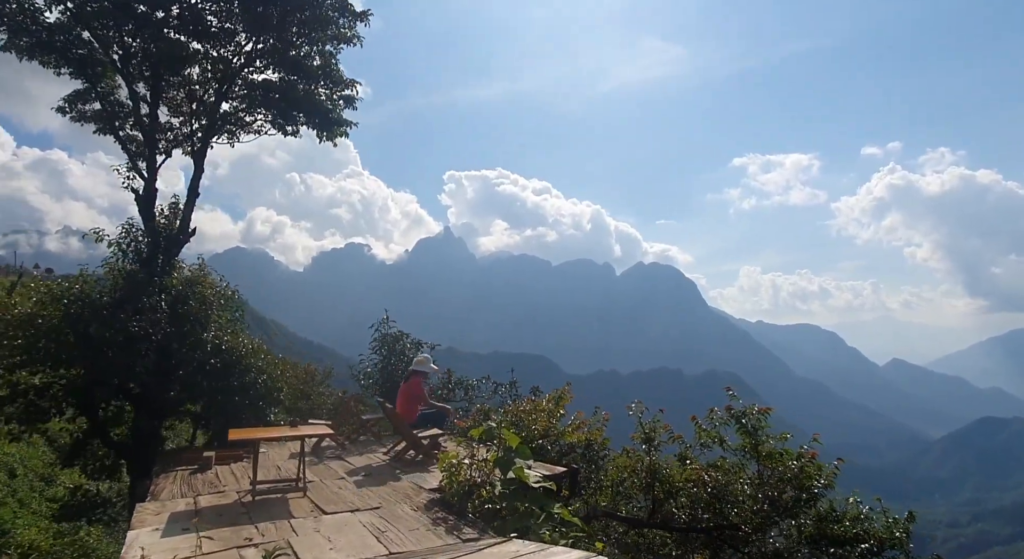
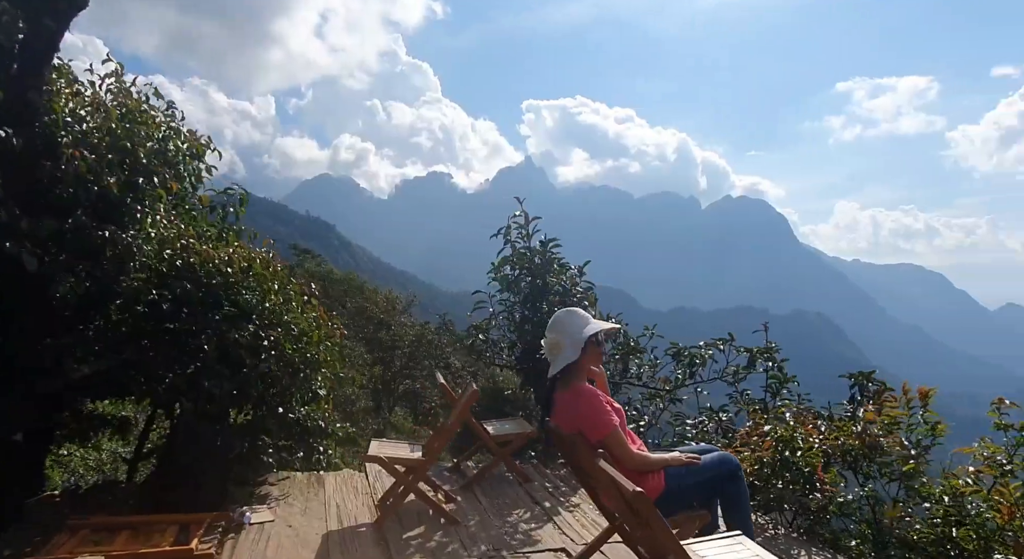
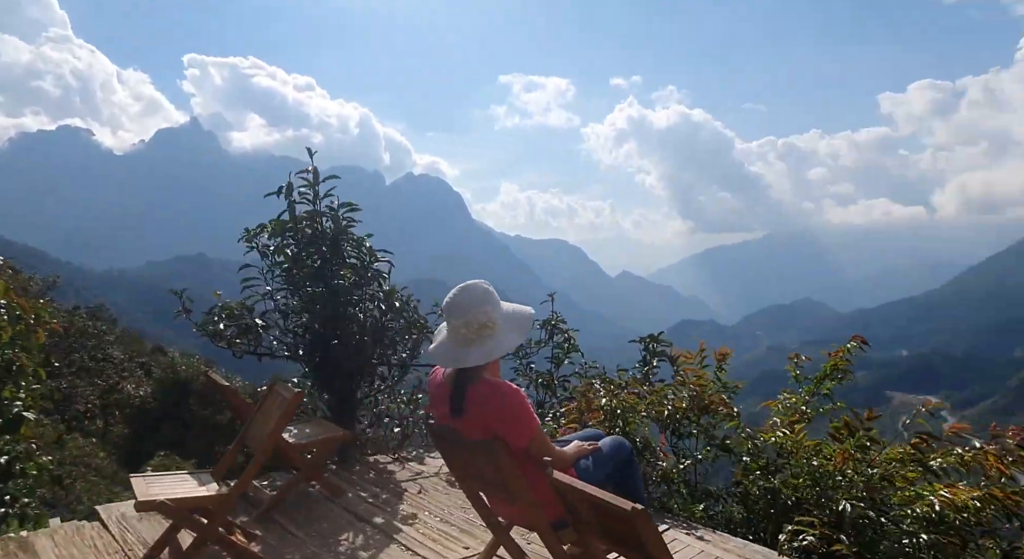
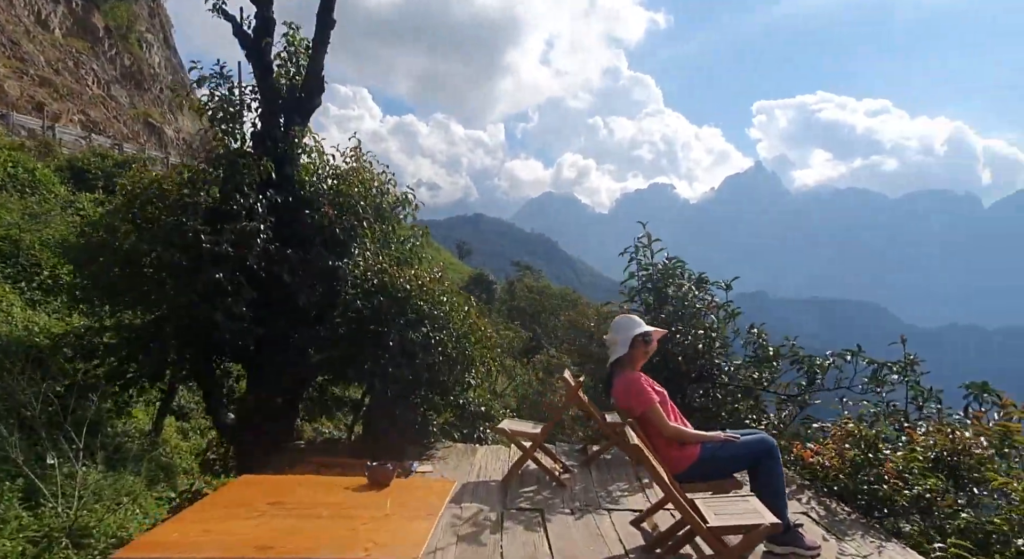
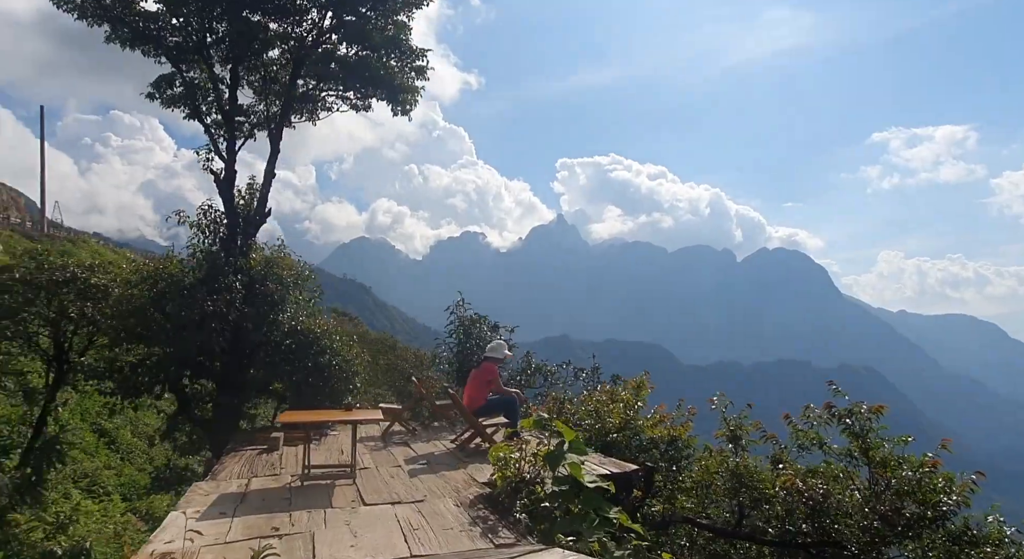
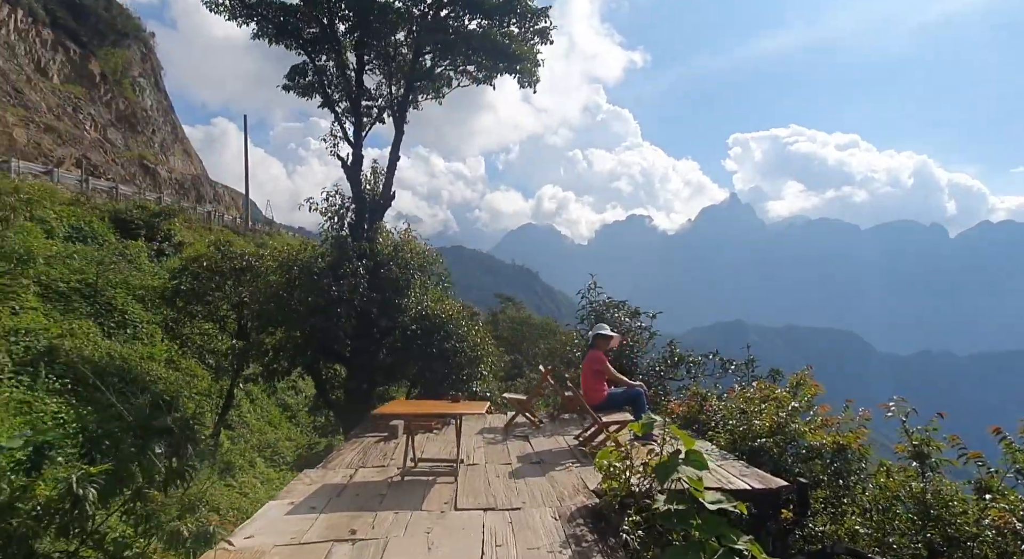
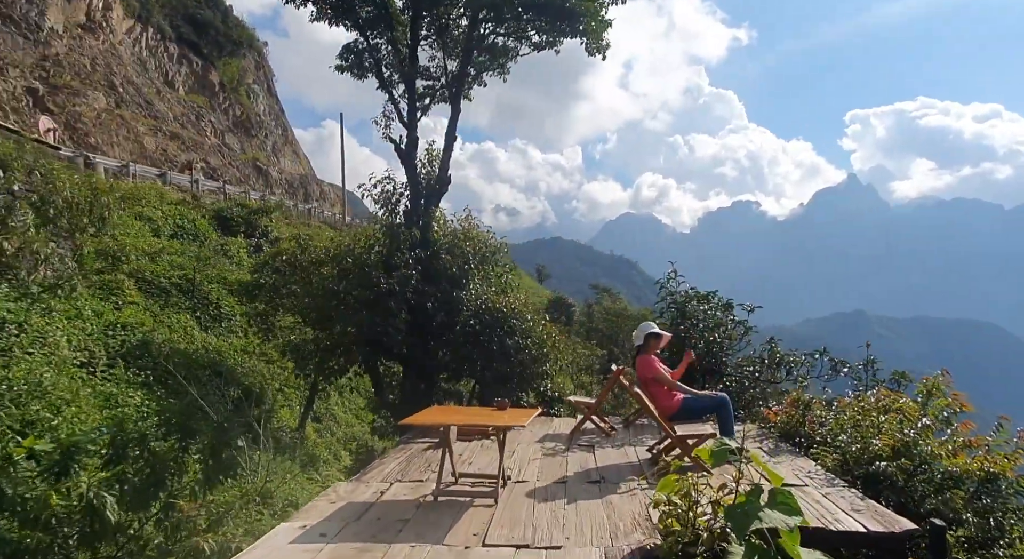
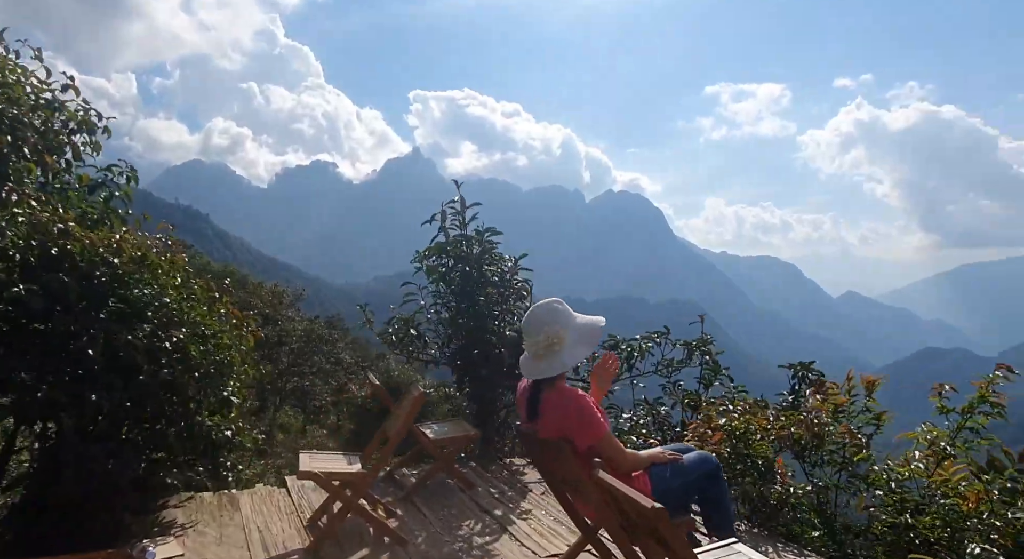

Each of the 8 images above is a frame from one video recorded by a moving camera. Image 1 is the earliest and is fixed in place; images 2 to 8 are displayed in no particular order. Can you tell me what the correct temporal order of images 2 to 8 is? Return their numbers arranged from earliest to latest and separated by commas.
5, 6, 7, 4, 2, 8, 3
